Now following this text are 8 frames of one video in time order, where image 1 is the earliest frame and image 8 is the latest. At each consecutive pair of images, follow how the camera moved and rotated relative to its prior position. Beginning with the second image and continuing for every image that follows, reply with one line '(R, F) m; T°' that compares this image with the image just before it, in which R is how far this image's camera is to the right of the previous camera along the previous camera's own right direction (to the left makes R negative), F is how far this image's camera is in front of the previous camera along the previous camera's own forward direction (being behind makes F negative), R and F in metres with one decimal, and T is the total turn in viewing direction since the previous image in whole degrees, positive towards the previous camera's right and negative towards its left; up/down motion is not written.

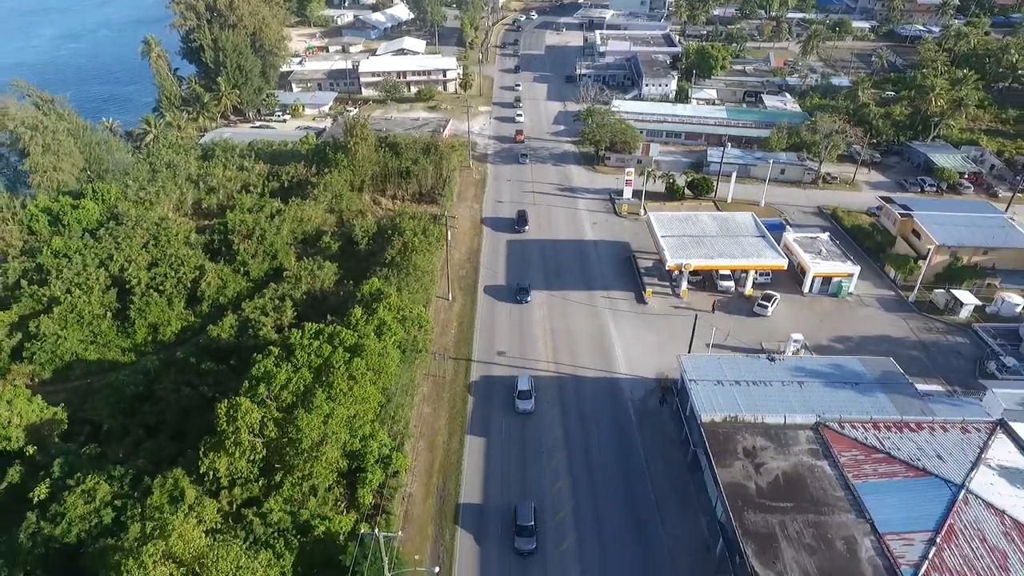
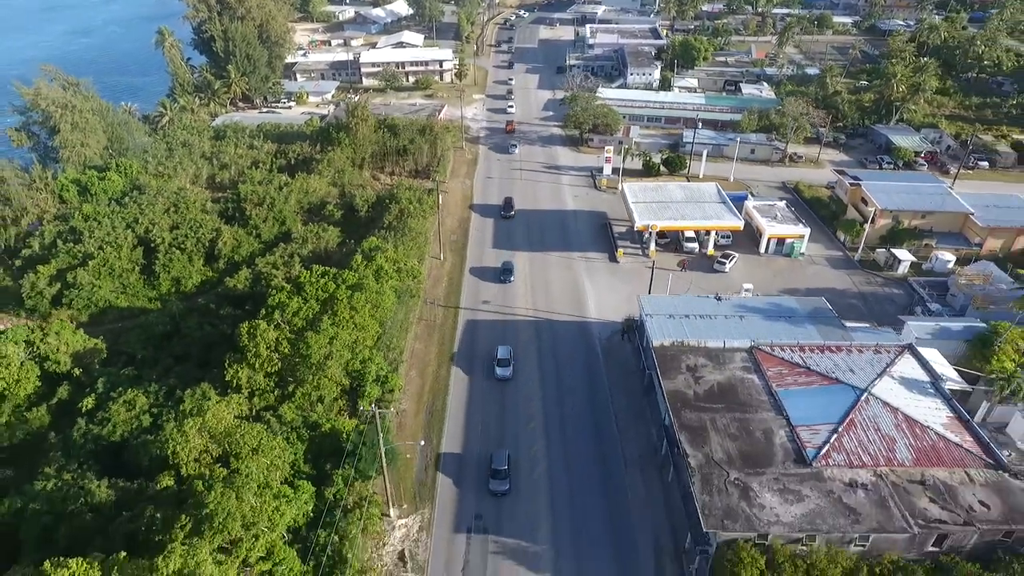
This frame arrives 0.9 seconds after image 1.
(+0.6, -4.5) m; 0°
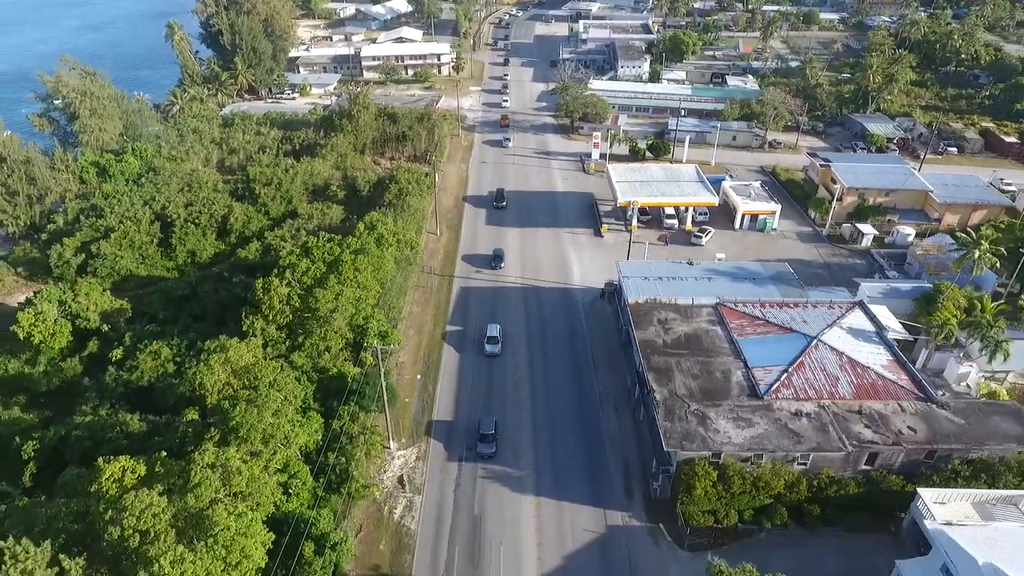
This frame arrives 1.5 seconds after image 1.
(+0.3, -3.3) m; 0°
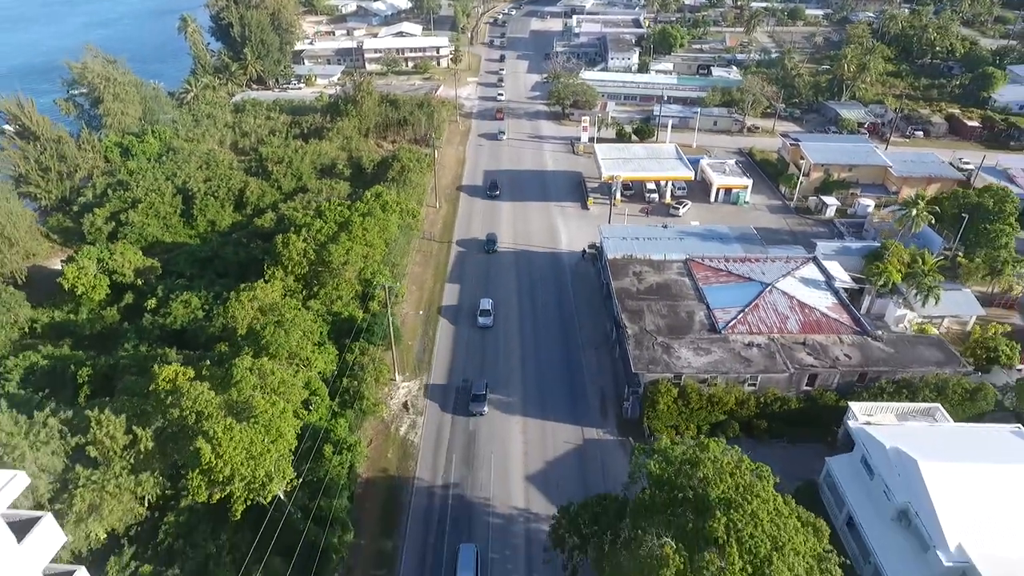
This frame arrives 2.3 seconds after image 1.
(+0.2, -4.2) m; 0°
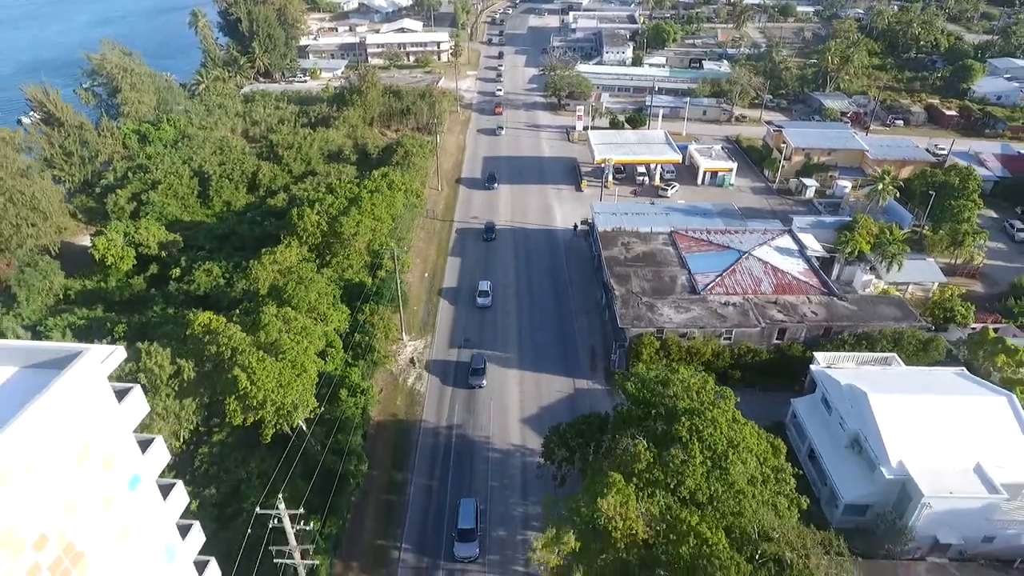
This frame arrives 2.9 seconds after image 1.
(0.0, -3.1) m; 0°
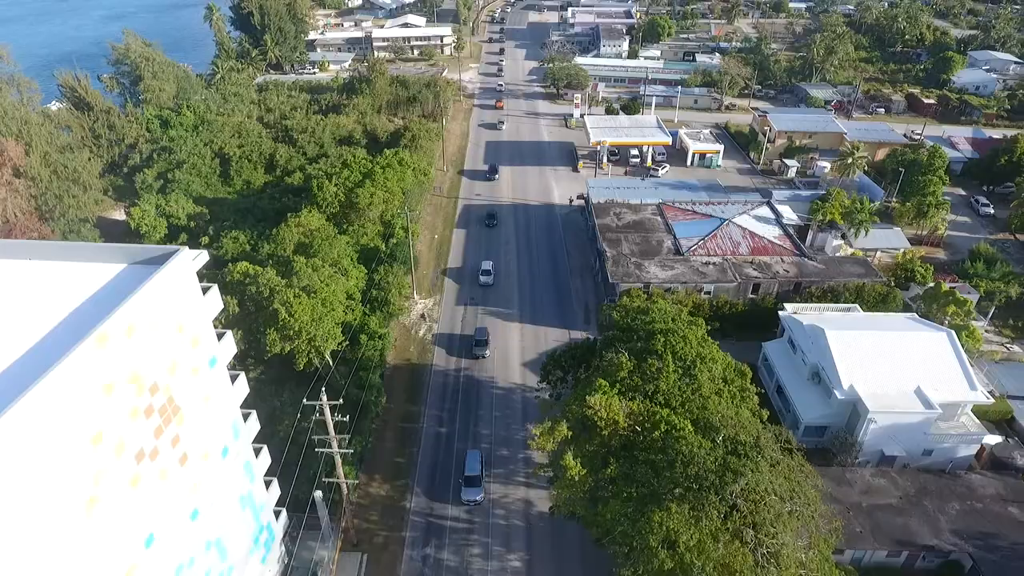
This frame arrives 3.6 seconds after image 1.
(-0.1, -3.7) m; 0°
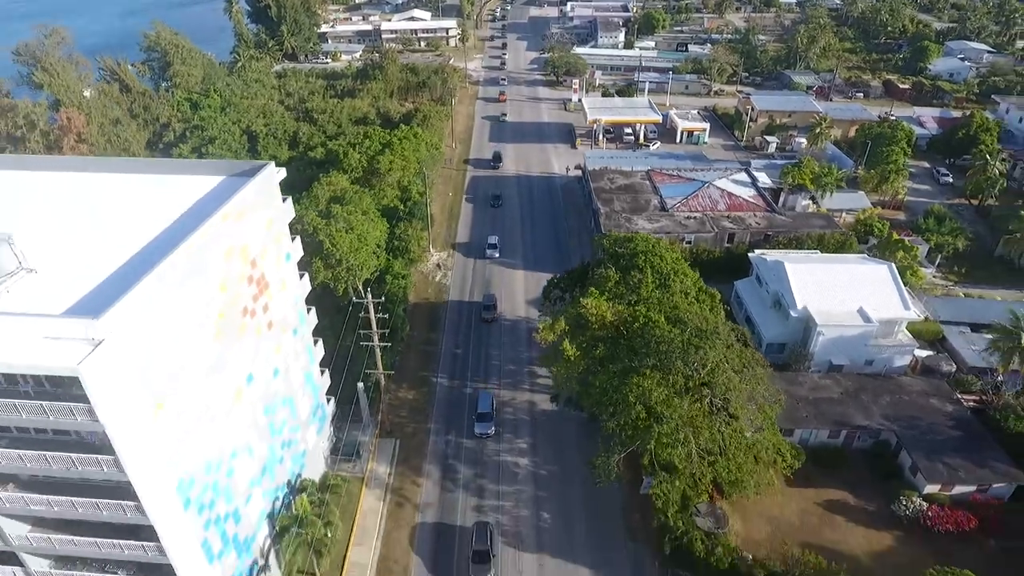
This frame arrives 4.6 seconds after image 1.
(-0.2, -5.3) m; 0°
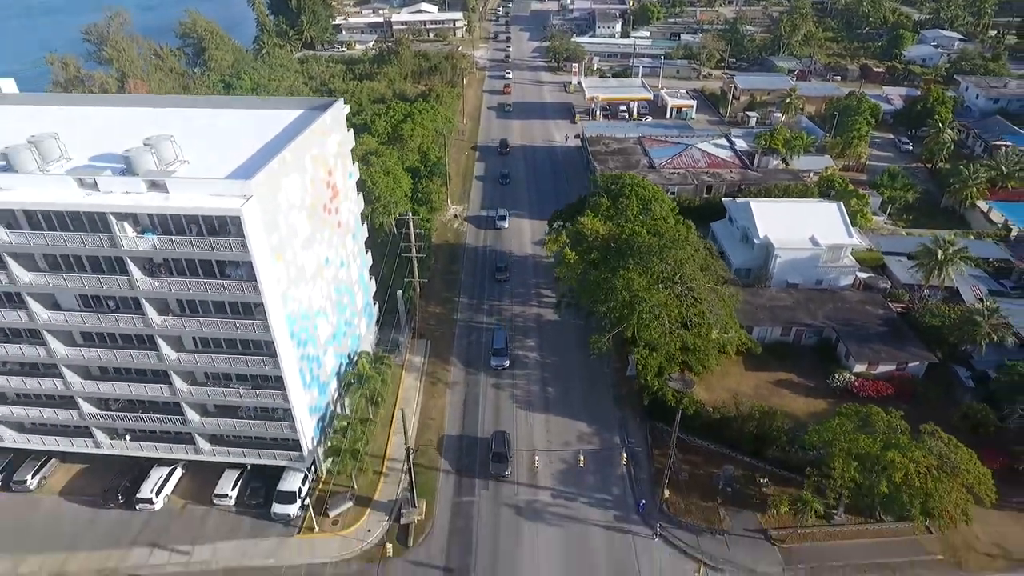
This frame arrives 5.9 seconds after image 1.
(-0.3, -6.7) m; 0°
